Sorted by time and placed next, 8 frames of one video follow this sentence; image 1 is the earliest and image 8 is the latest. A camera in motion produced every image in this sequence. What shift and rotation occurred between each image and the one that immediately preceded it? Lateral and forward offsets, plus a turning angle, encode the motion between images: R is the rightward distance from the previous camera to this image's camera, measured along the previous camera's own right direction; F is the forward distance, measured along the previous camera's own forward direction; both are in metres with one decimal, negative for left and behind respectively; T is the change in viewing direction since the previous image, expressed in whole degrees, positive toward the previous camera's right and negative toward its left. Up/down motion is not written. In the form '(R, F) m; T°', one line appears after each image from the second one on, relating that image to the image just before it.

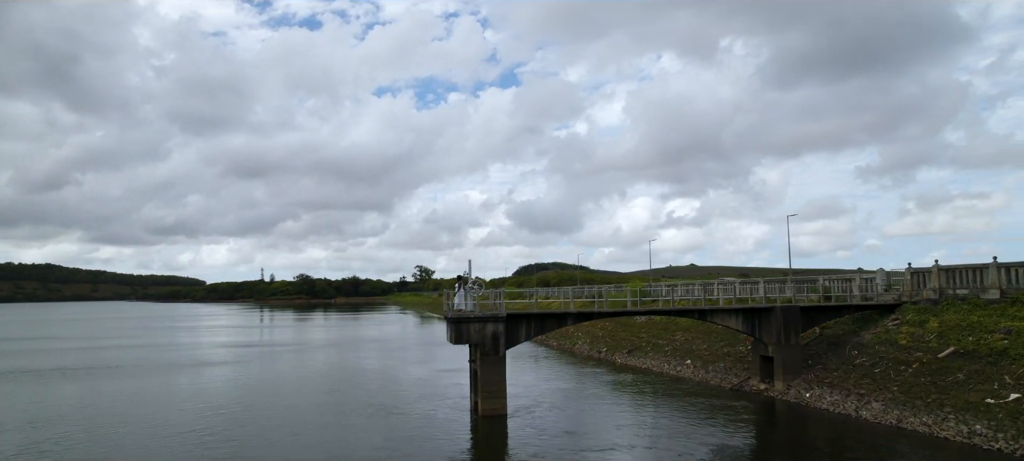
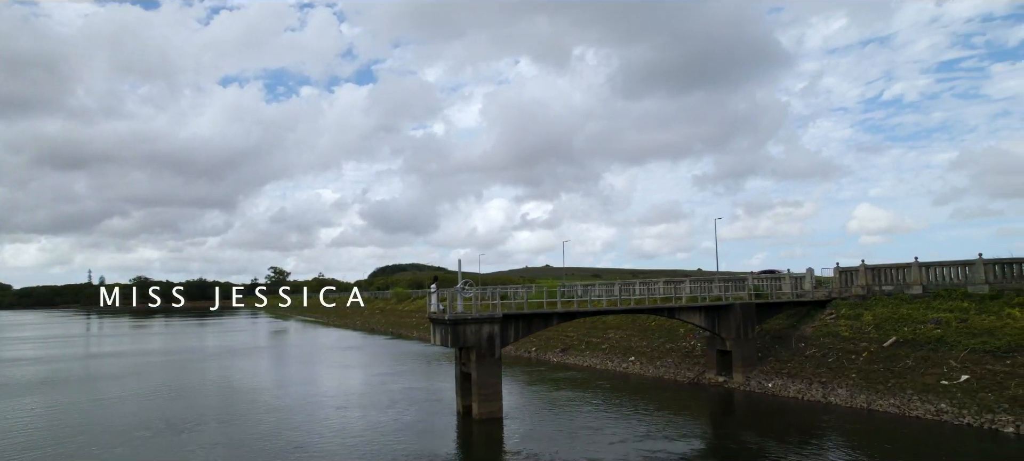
(-6.3, +0.8) m; +13°
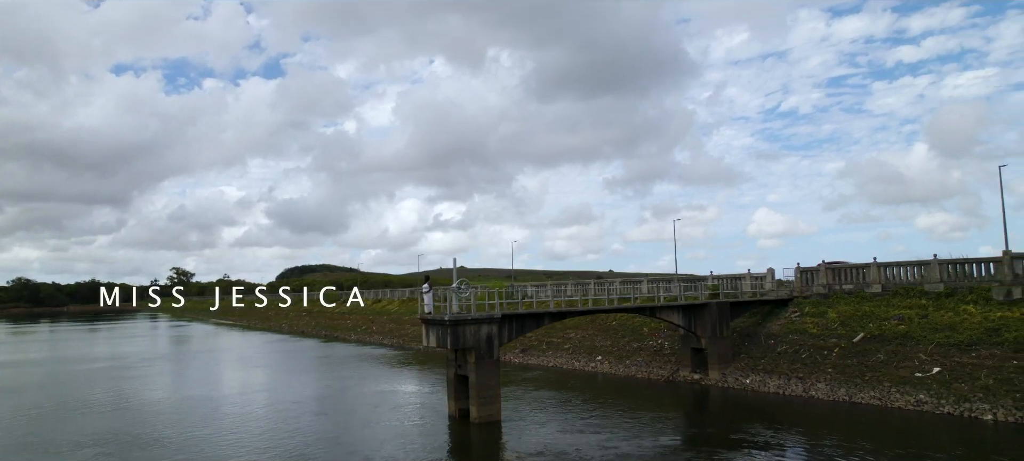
(-3.8, +0.7) m; +8°
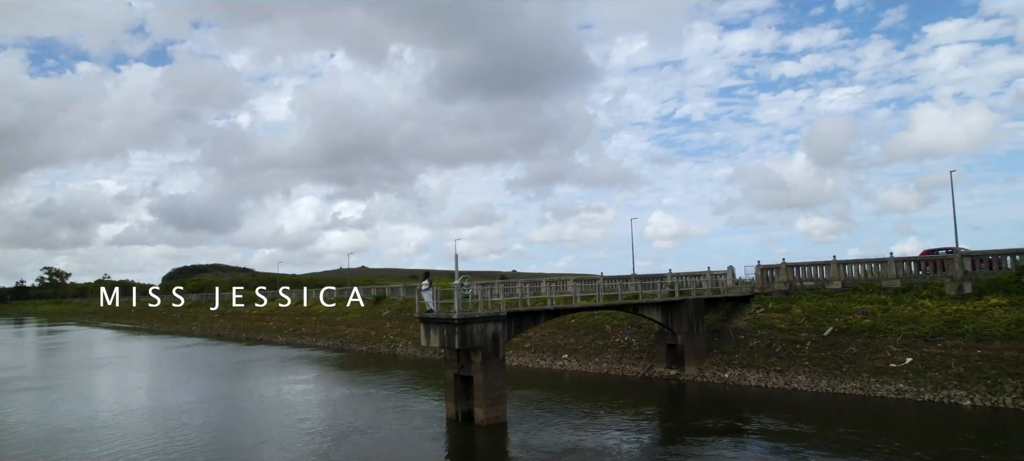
(-4.5, +1.1) m; +9°
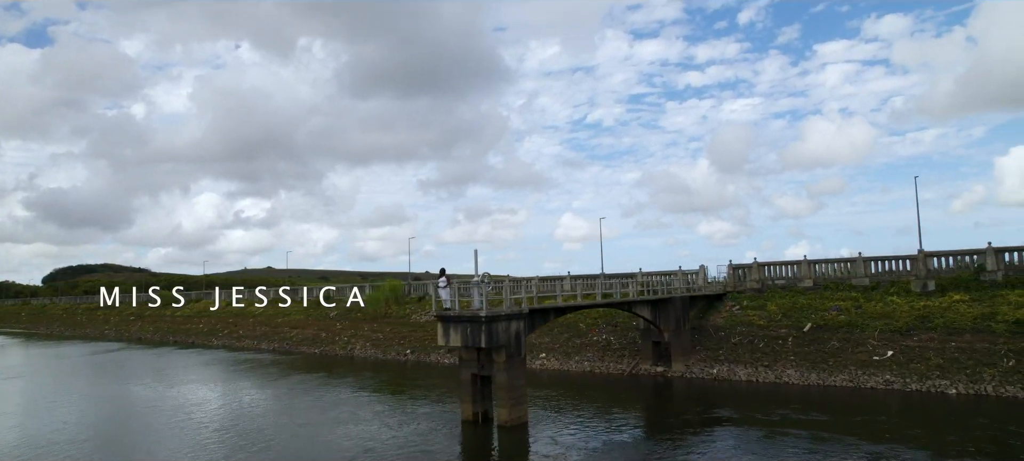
(-4.6, +0.9) m; +8°
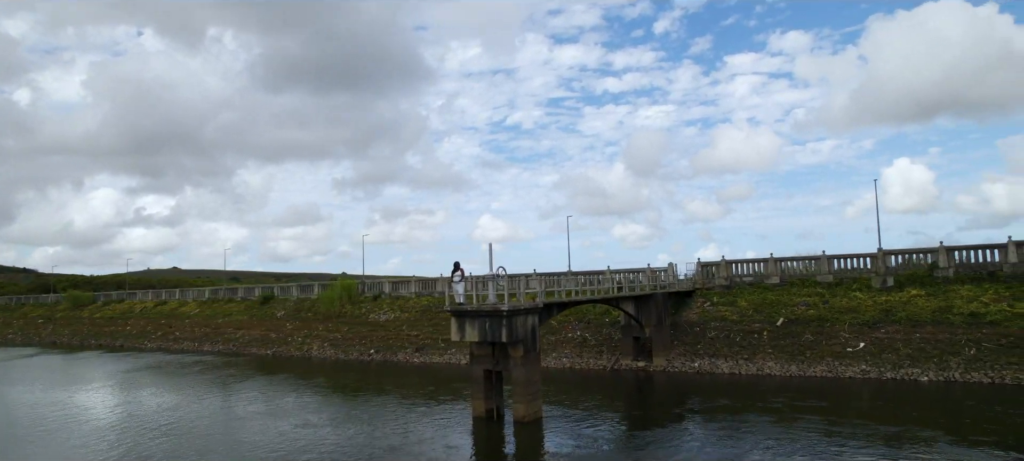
(-4.0, +0.5) m; +7°
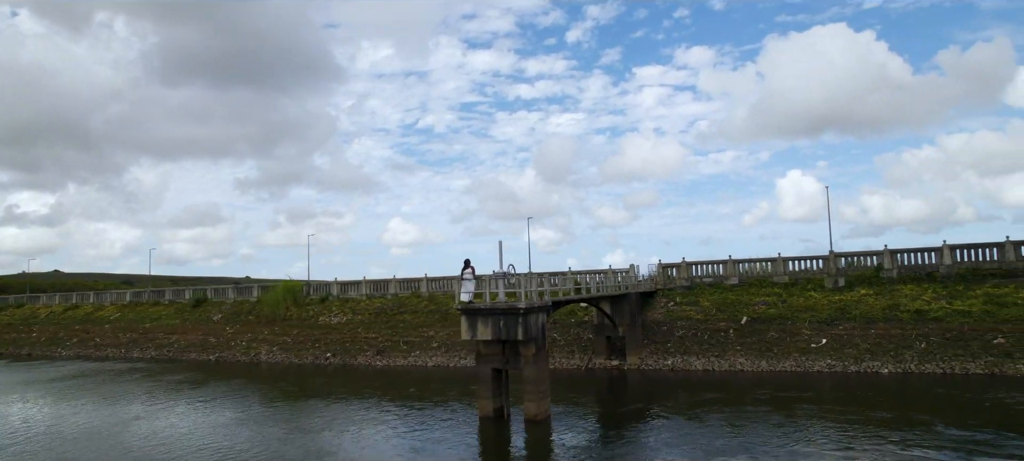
(-4.1, +0.5) m; +8°
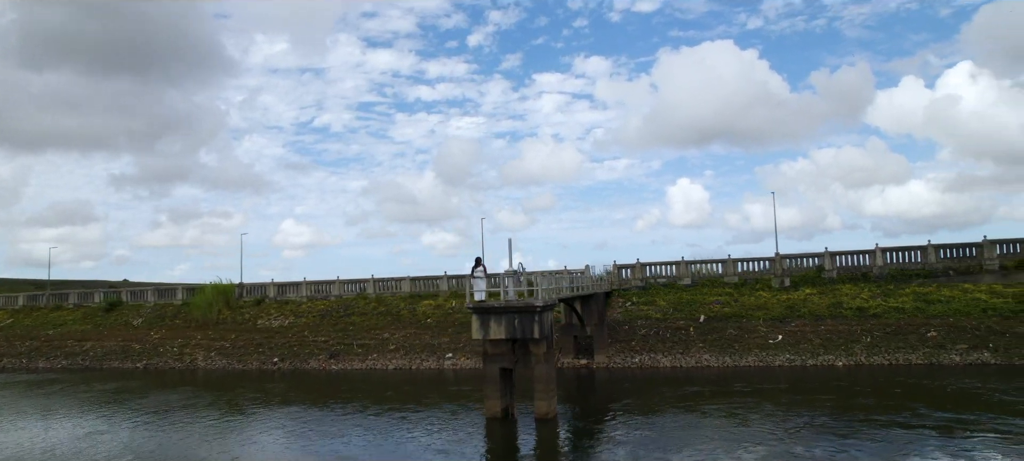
(-4.5, +0.7) m; +9°
